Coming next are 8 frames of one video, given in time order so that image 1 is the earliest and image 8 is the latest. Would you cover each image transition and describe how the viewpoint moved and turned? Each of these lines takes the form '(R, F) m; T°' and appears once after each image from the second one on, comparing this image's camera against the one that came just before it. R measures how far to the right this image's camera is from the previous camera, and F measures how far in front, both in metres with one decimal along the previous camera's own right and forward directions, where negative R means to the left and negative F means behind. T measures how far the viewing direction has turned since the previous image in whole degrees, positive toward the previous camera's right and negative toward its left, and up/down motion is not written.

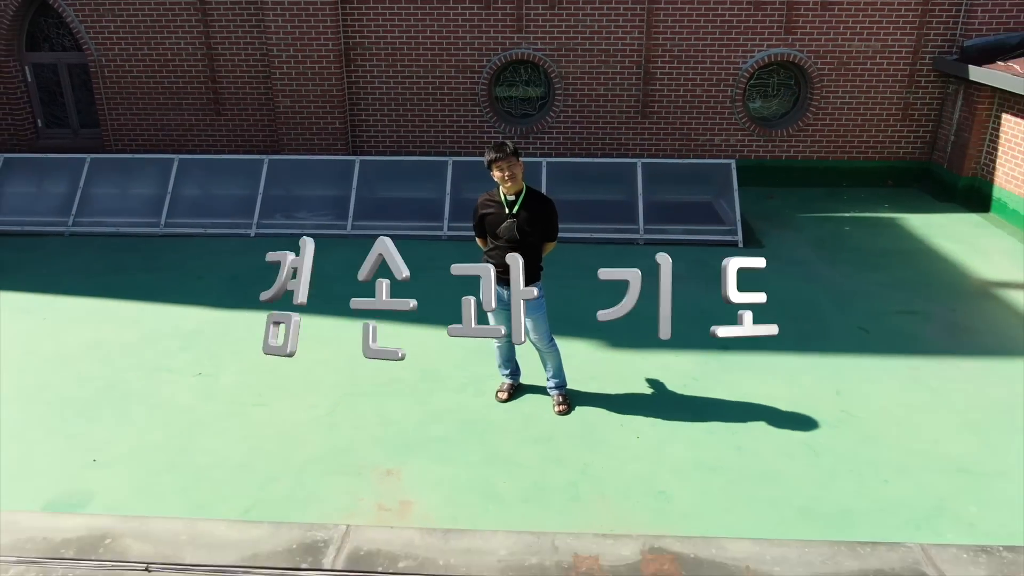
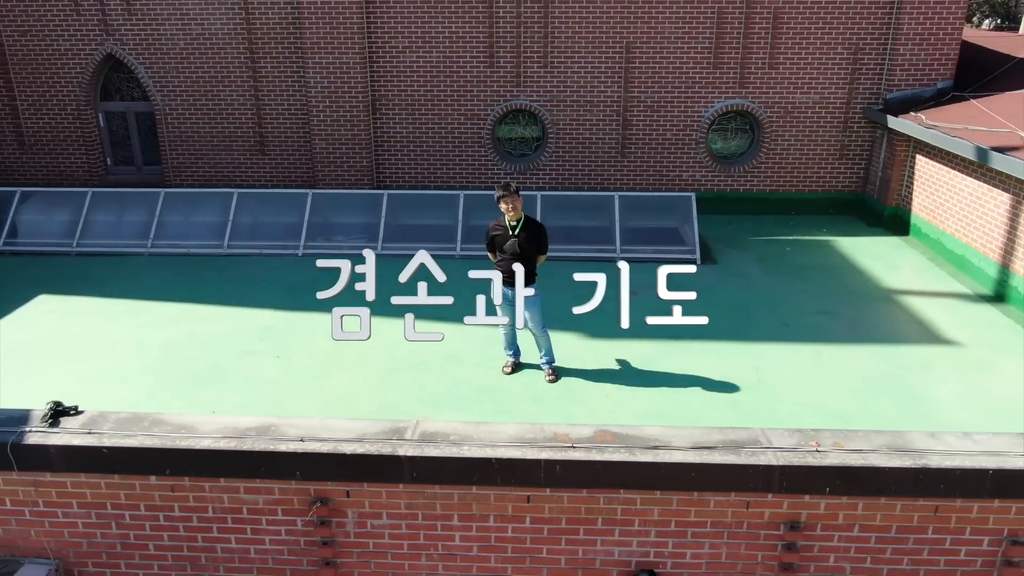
(0.0, -1.7) m; 0°
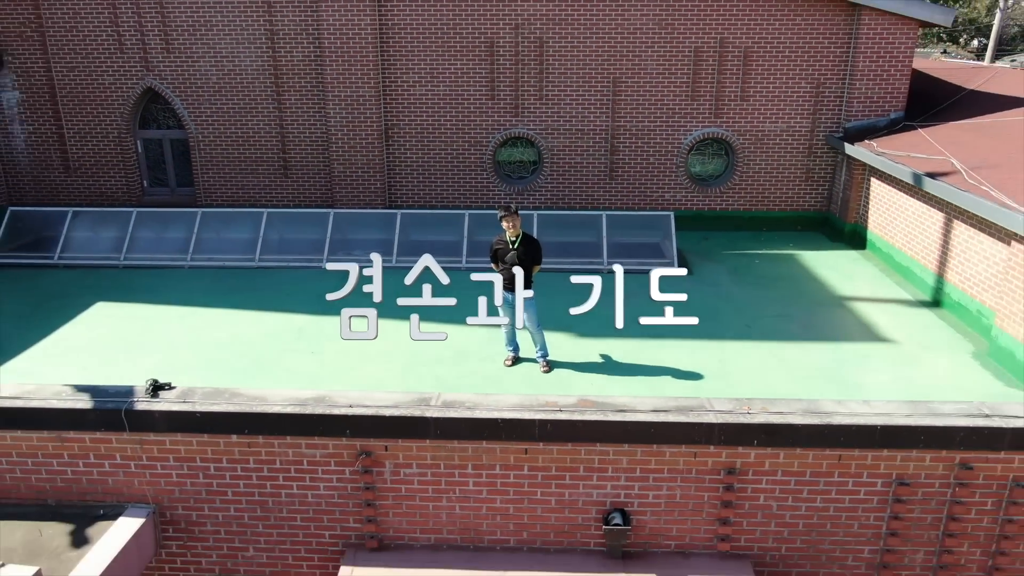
(0.0, -1.2) m; 0°
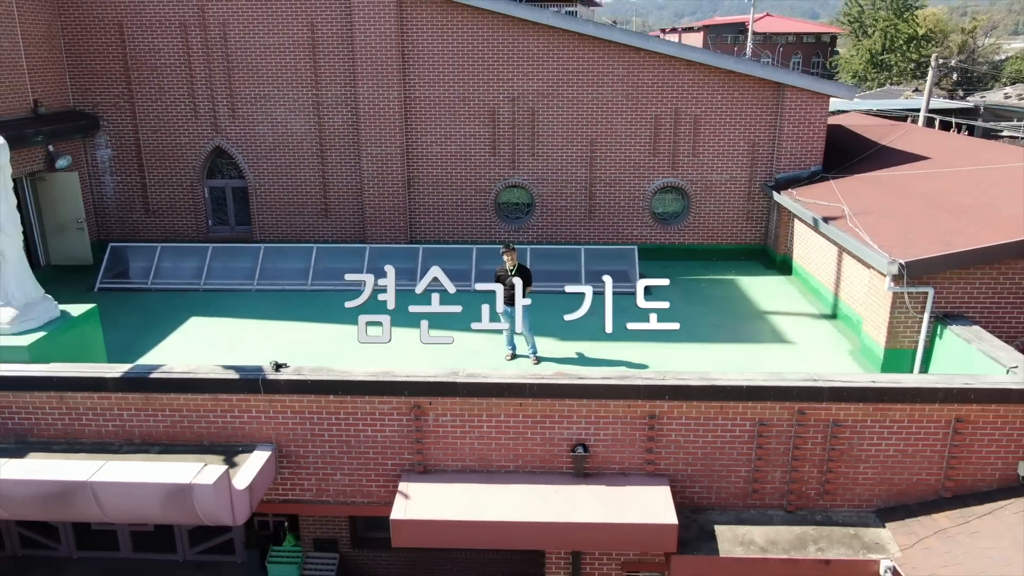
(0.0, -3.0) m; 0°
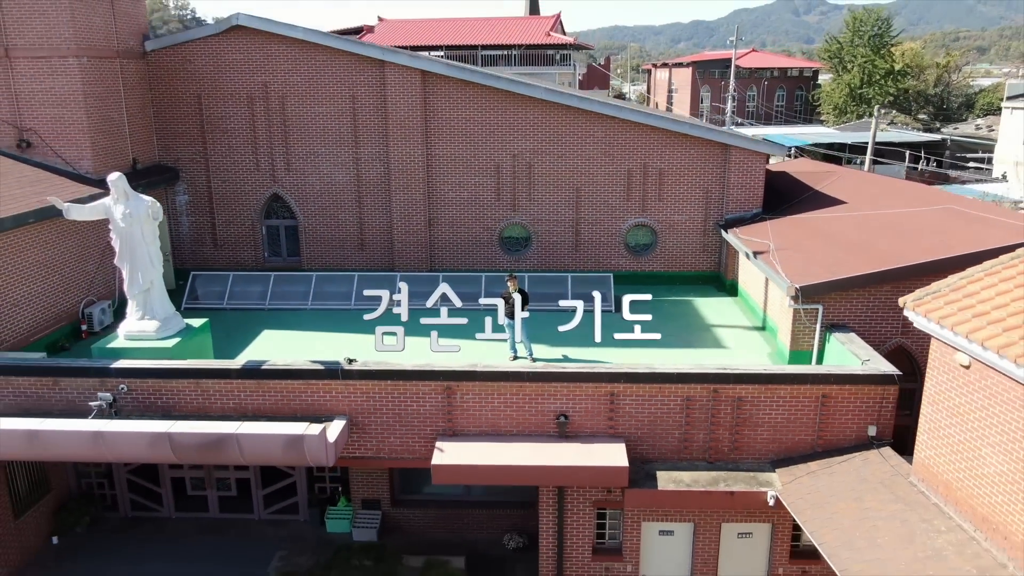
(-0.1, -3.7) m; 0°
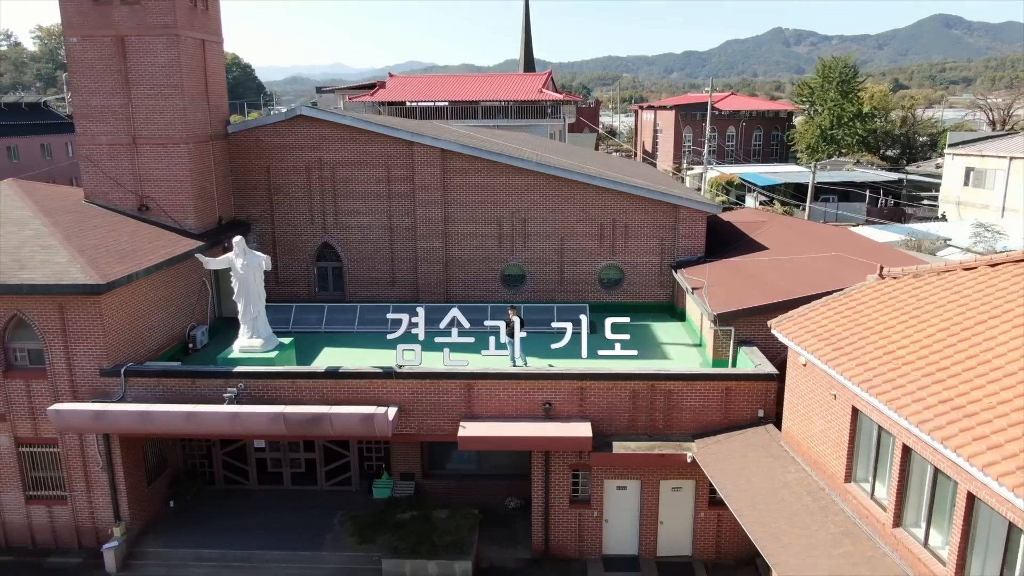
(-0.1, -5.4) m; 0°
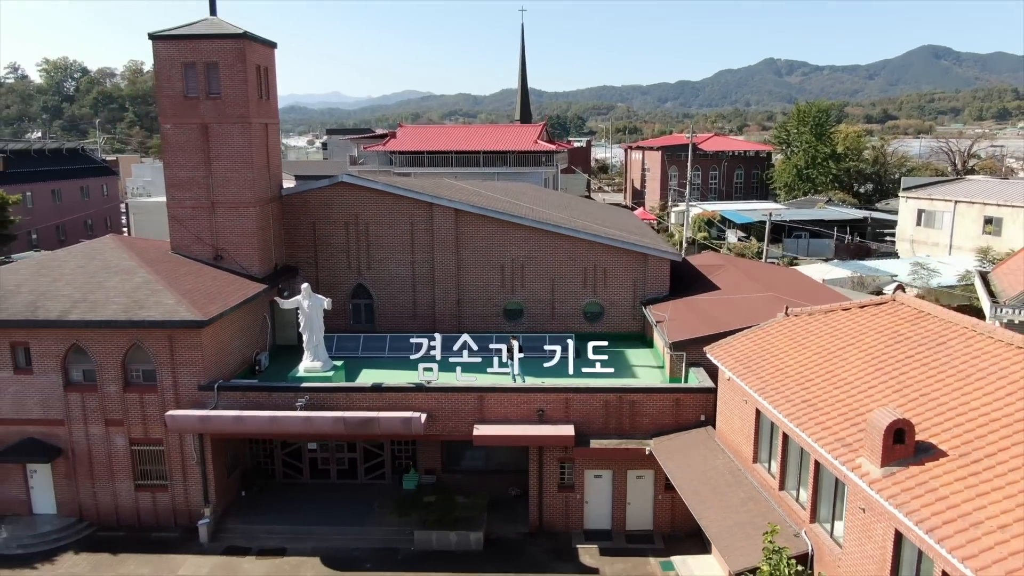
(-0.2, -5.6) m; 0°
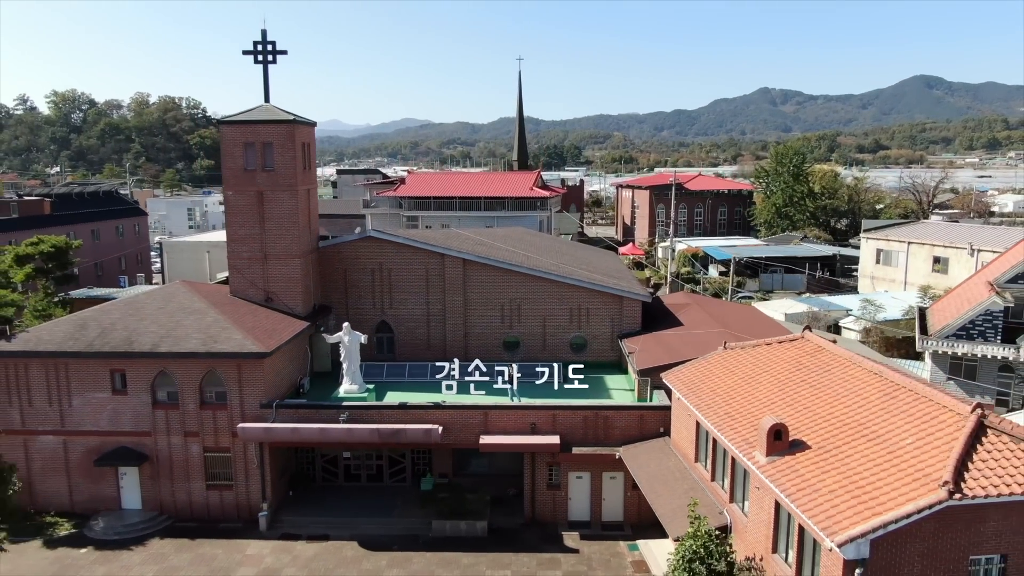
(0.0, -6.0) m; 0°
